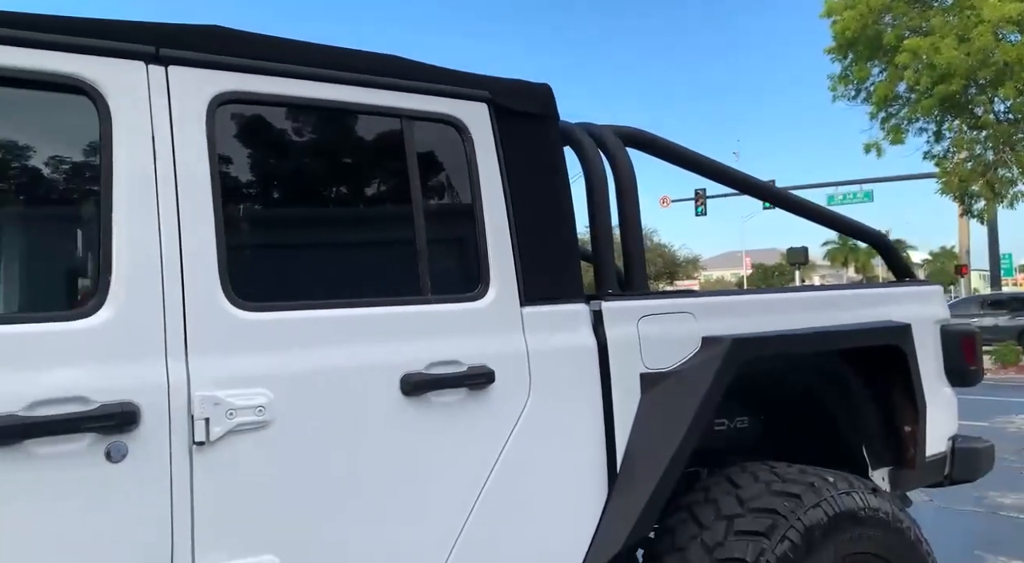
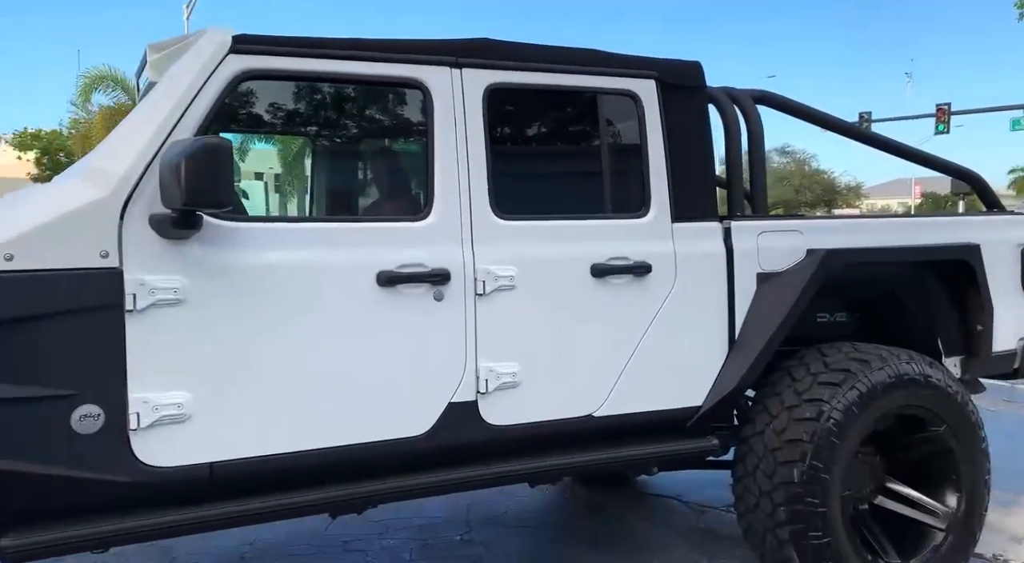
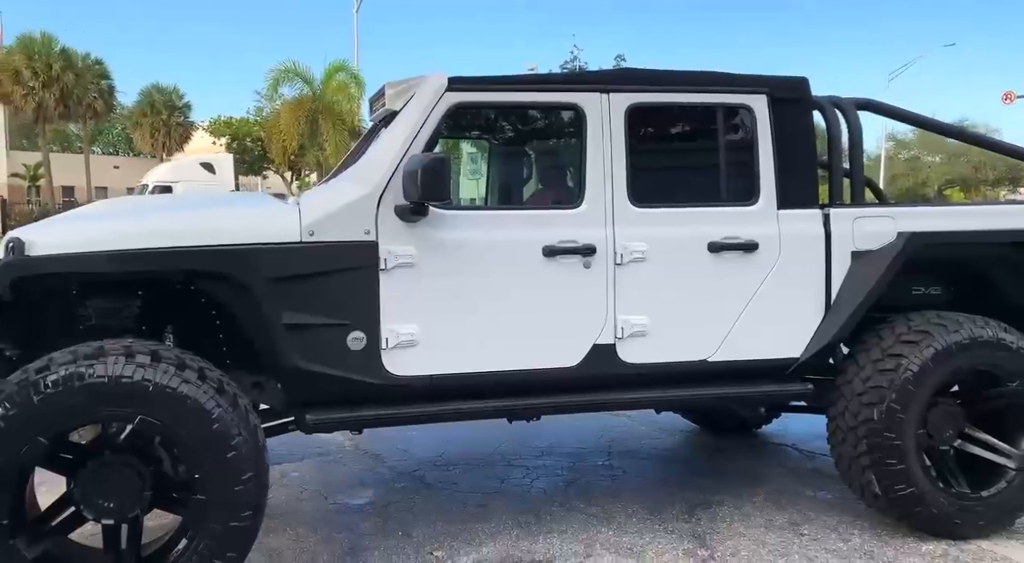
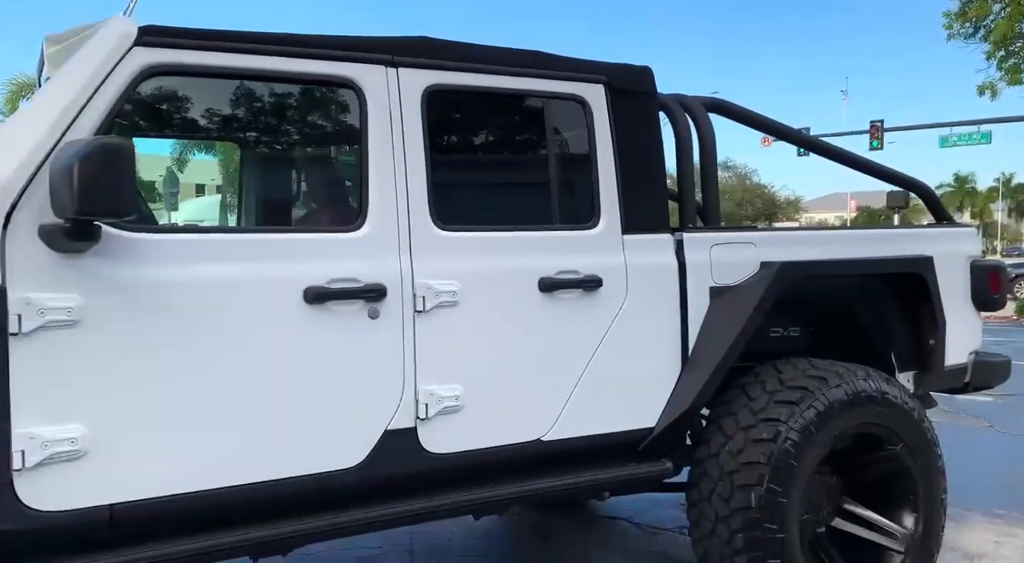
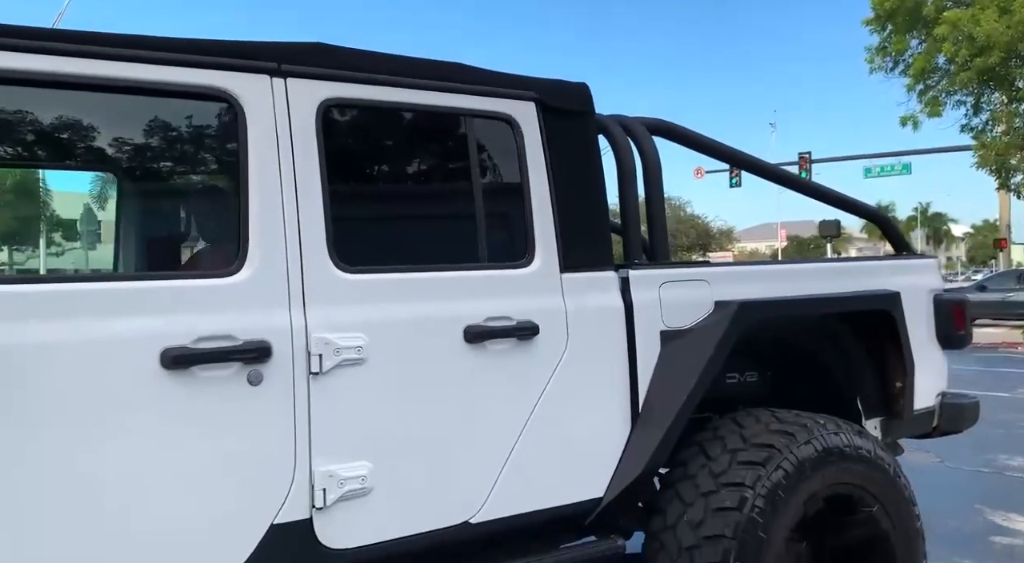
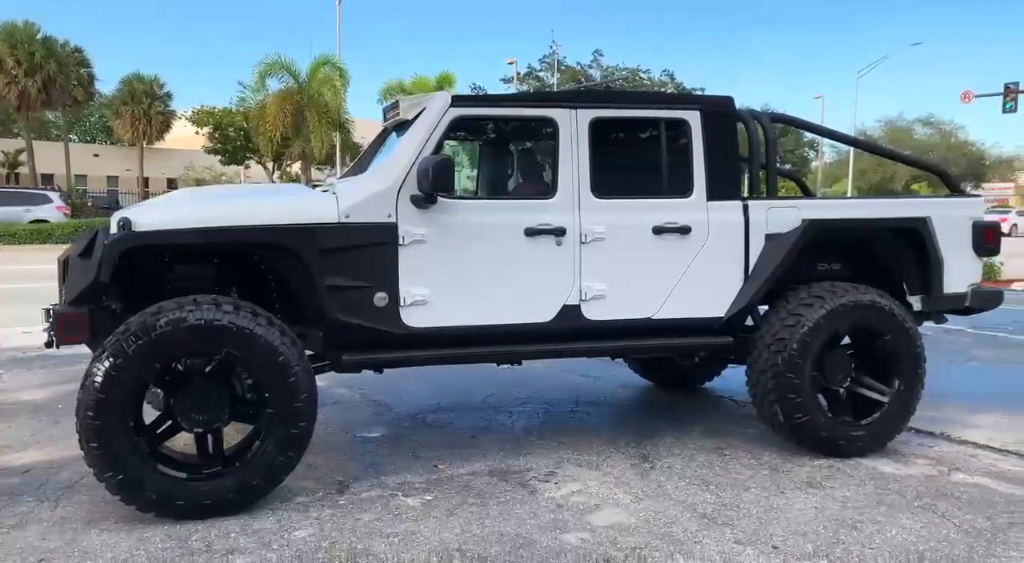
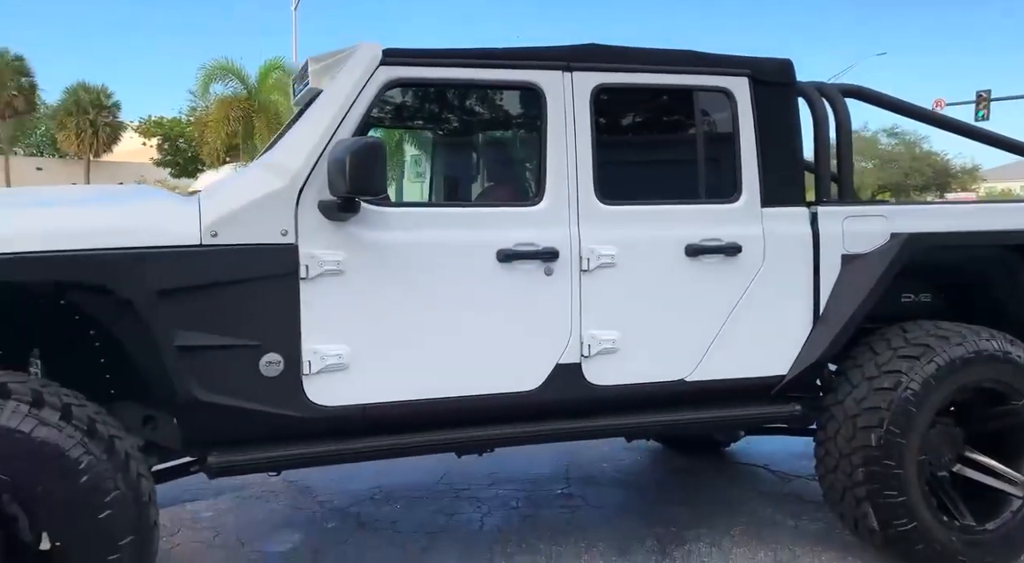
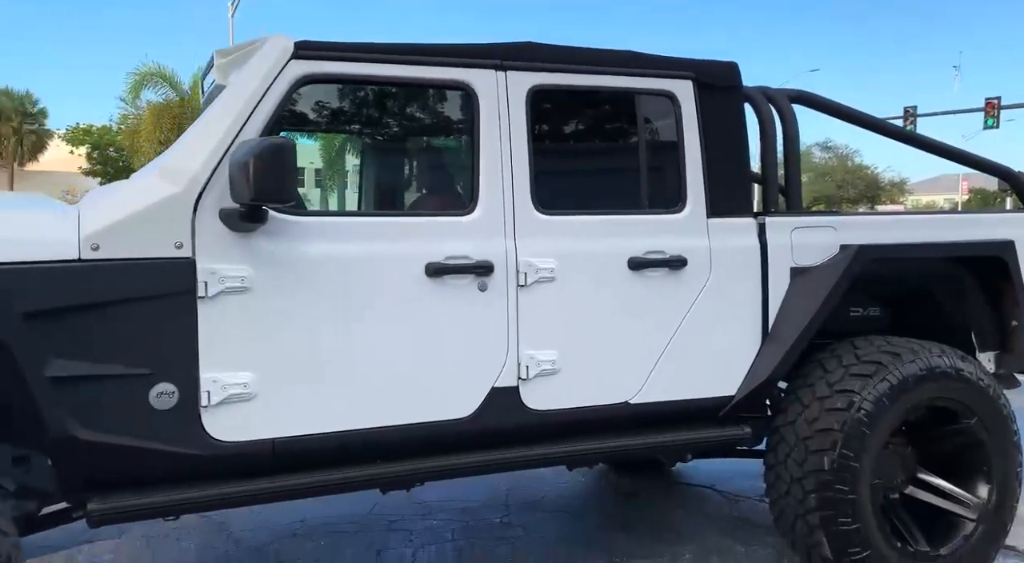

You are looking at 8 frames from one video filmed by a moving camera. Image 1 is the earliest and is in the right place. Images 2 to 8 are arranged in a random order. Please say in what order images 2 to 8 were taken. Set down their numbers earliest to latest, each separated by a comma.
5, 4, 2, 8, 7, 3, 6
